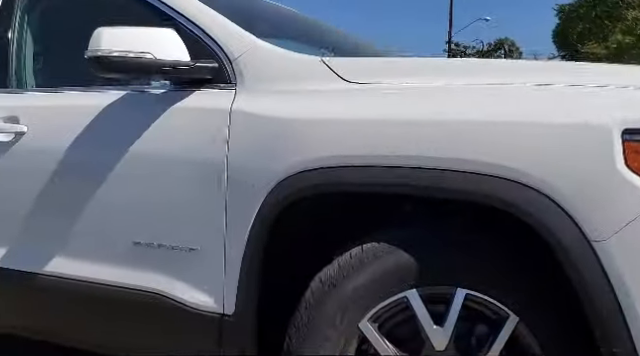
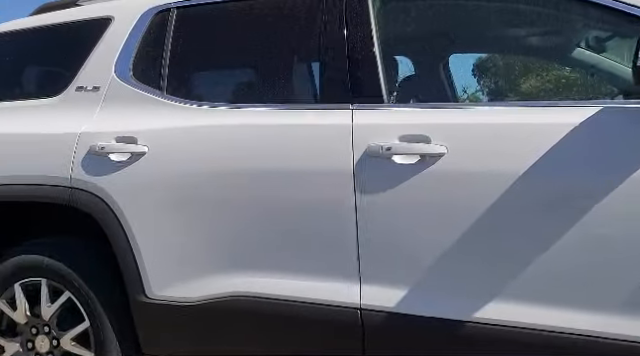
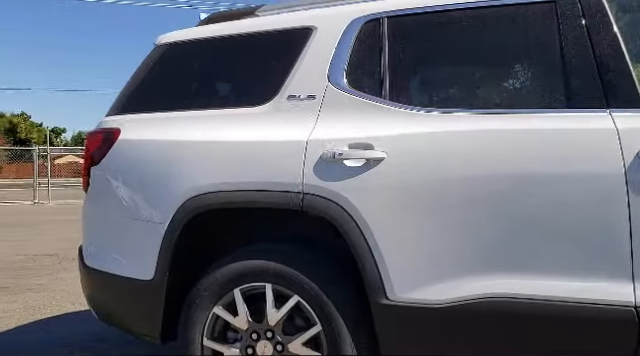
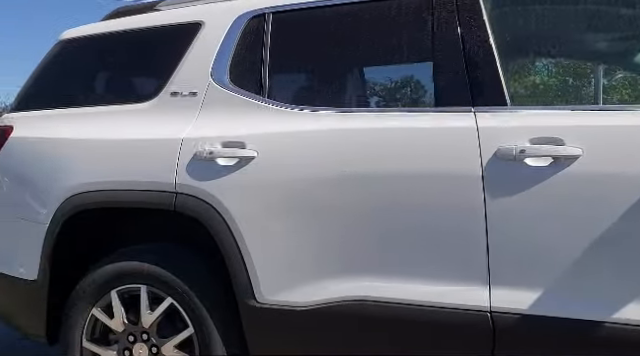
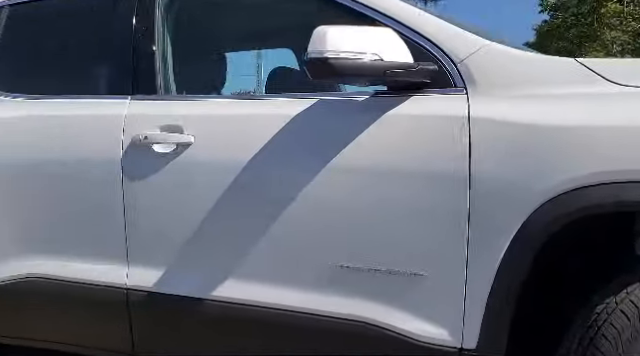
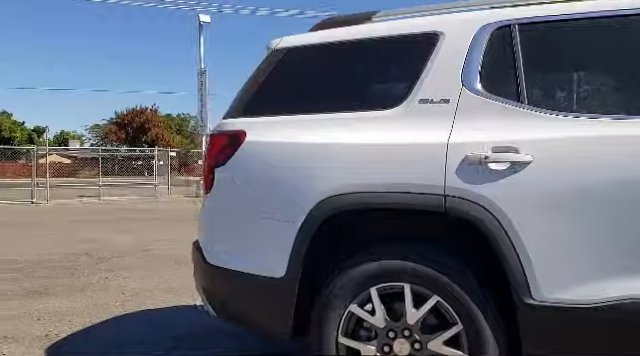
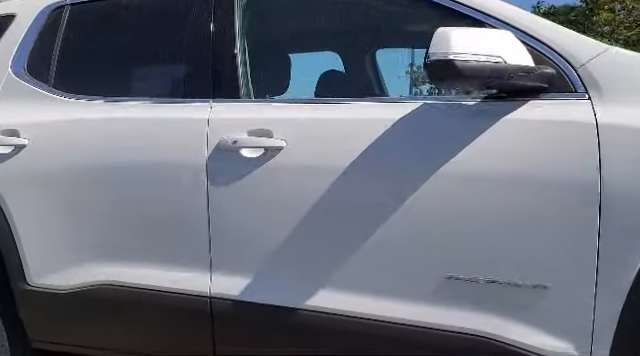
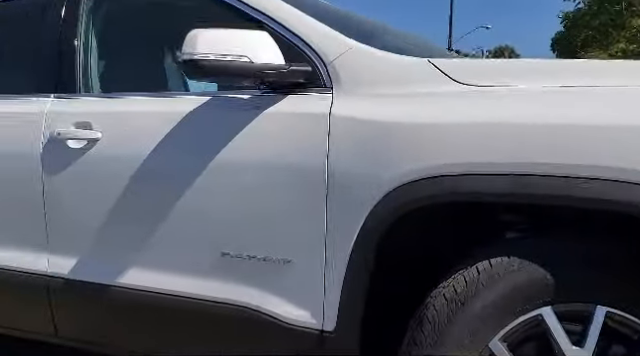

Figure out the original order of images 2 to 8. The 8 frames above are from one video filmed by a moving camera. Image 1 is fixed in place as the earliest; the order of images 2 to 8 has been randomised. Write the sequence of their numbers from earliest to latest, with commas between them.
8, 5, 7, 2, 4, 3, 6
